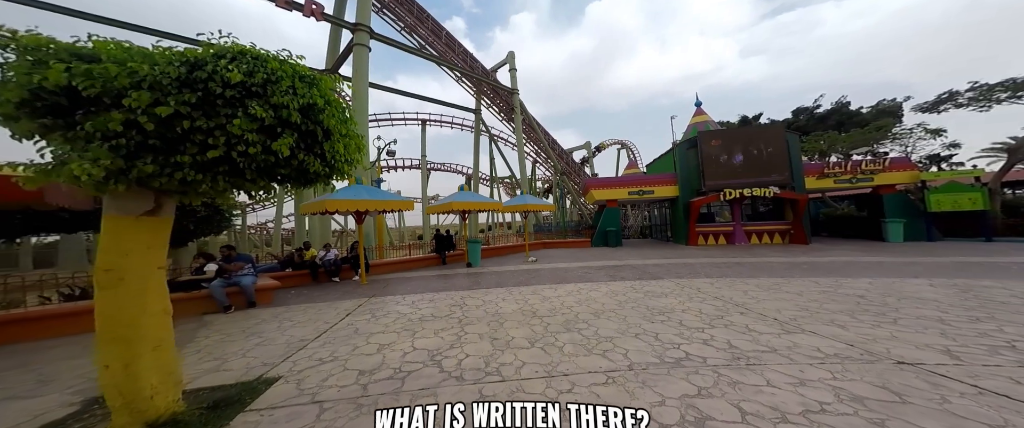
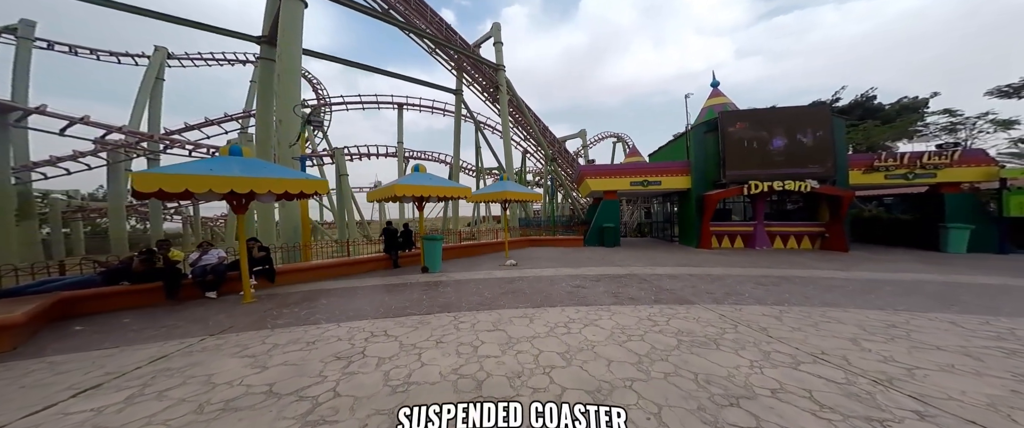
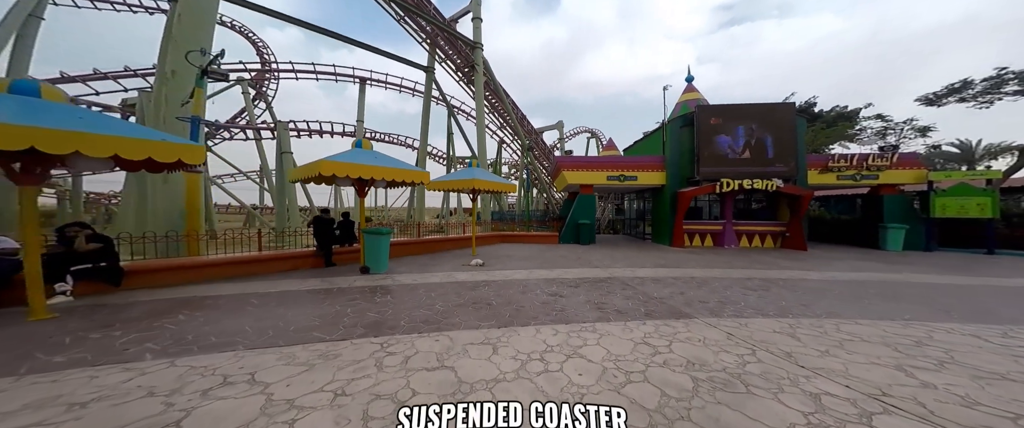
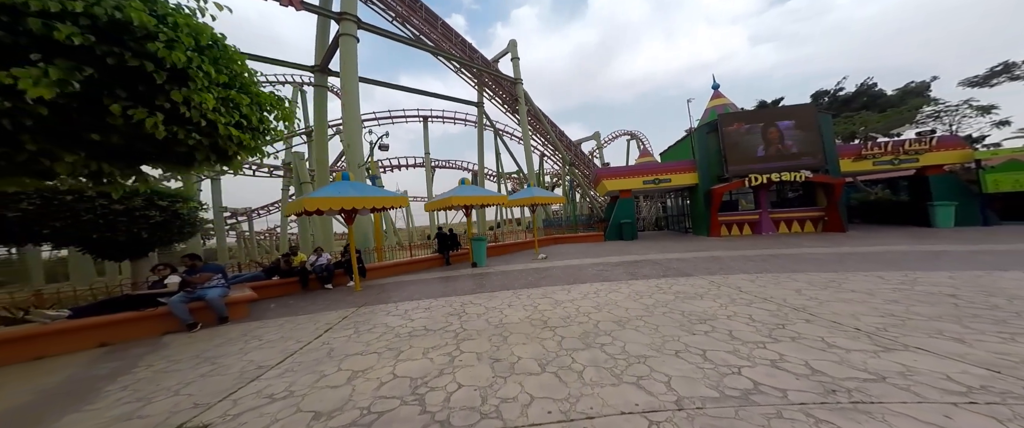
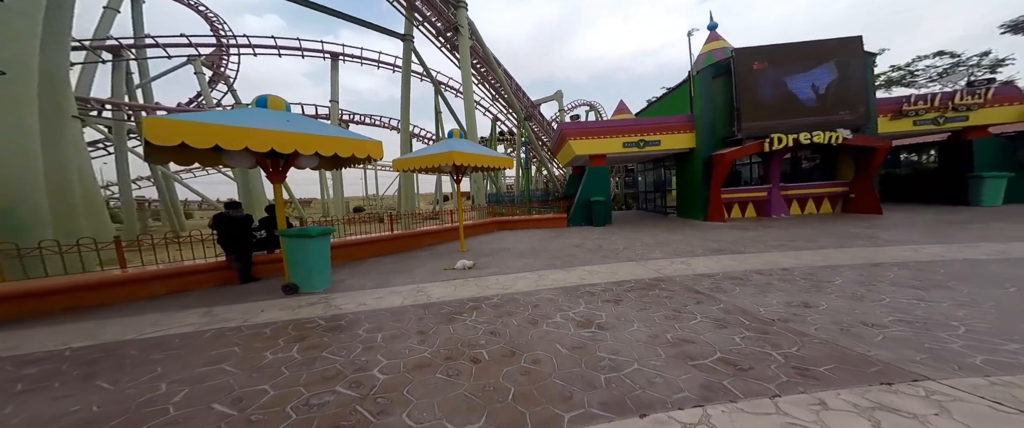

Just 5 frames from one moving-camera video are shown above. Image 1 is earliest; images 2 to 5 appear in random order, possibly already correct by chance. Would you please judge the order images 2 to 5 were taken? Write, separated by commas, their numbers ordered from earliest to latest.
4, 2, 3, 5
